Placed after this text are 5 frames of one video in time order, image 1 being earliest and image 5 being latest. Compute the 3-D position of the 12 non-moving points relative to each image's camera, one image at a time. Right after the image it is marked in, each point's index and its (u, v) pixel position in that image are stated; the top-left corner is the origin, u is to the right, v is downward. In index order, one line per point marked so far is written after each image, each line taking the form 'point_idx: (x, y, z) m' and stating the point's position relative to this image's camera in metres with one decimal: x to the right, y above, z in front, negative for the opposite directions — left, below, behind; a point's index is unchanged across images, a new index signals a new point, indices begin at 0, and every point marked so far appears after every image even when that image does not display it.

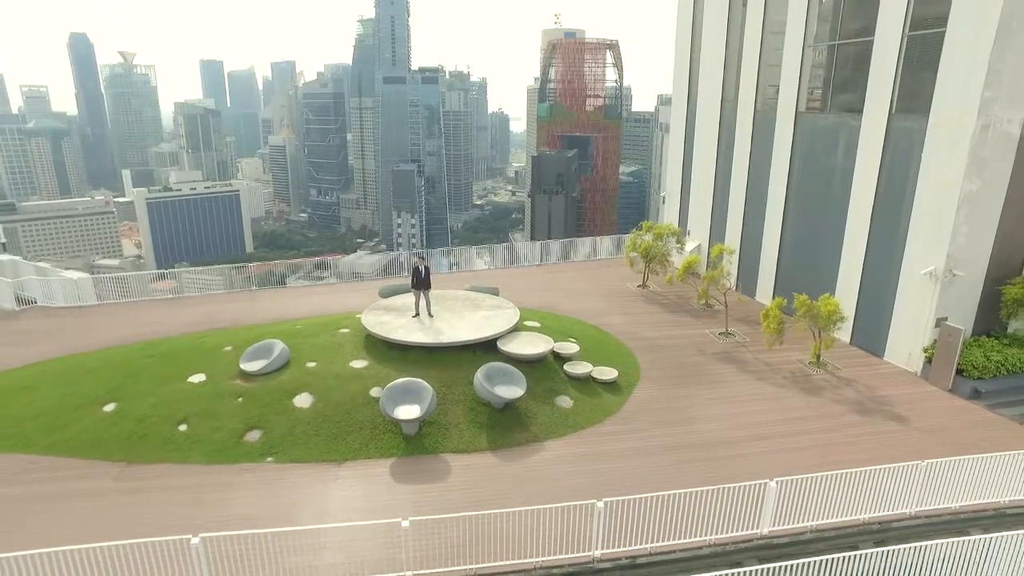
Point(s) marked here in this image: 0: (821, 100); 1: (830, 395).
0: (+8.4, +5.1, +15.1) m
1: (+6.8, -2.3, +12.1) m
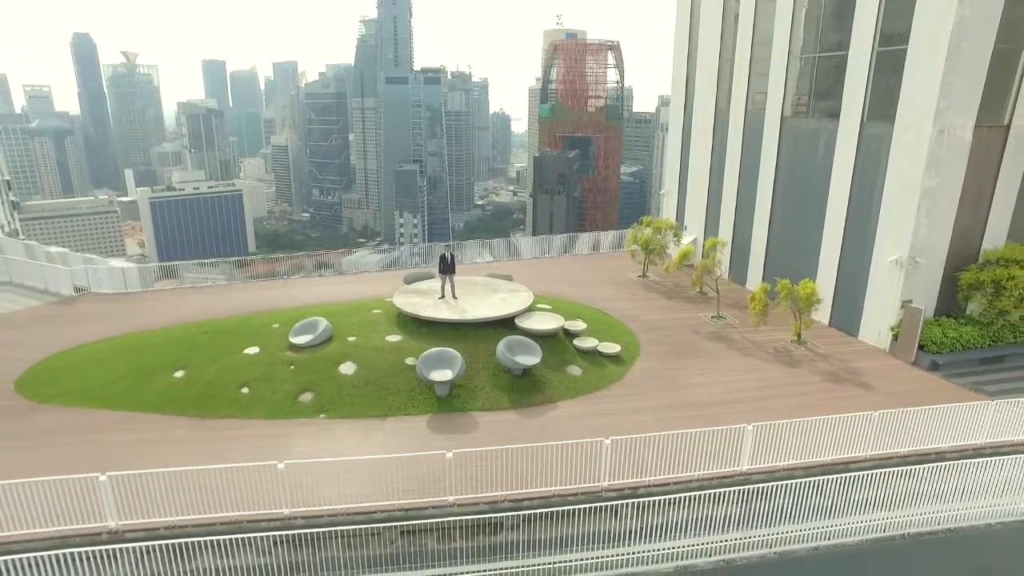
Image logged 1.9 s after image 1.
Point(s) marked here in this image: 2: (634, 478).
0: (+8.8, +5.5, +16.8) m
1: (+7.2, -1.9, +13.7) m
2: (+2.1, -3.2, +9.4) m
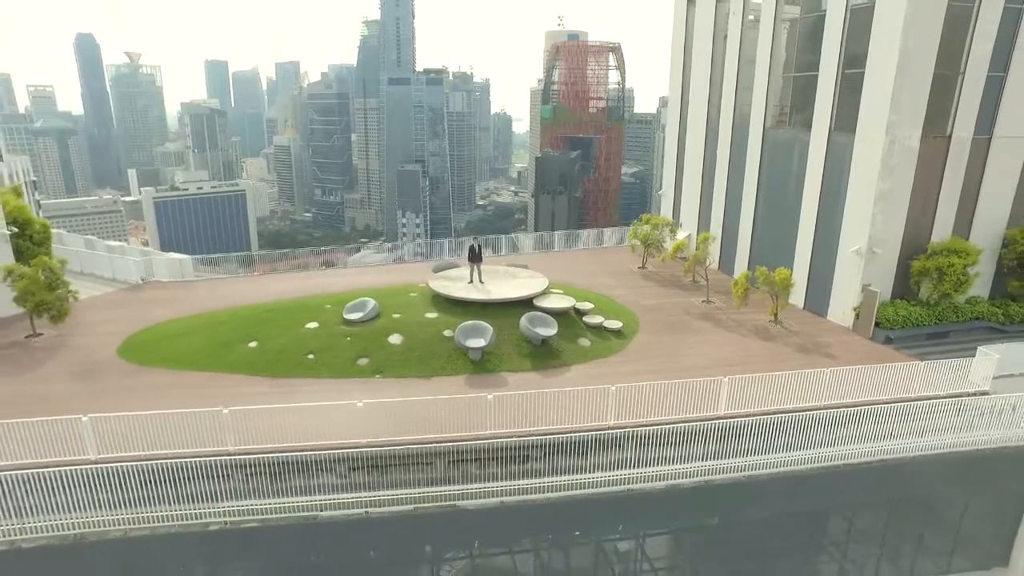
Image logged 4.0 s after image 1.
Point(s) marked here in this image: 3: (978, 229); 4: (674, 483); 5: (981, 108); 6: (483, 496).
0: (+9.3, +5.9, +19.2) m
1: (+7.8, -1.5, +16.2) m
2: (+2.6, -2.8, +11.9) m
3: (+14.2, +1.8, +17.0) m
4: (+3.4, -4.1, +11.7) m
5: (+13.3, +5.1, +15.9) m
6: (-0.6, -4.1, +11.1) m
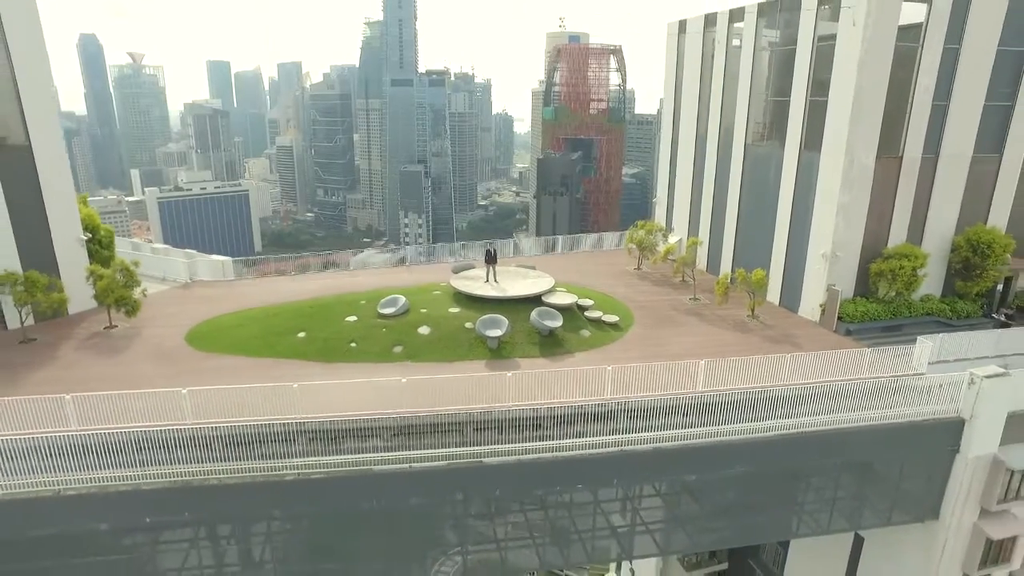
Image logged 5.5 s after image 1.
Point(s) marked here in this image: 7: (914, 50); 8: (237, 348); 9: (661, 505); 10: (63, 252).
0: (+9.7, +5.9, +21.8) m
1: (+8.1, -1.5, +18.7) m
2: (+3.0, -2.7, +14.4) m
3: (+14.6, +1.8, +19.5) m
4: (+3.8, -4.1, +14.2) m
5: (+13.7, +5.1, +18.4) m
6: (-0.2, -4.0, +13.6) m
7: (+12.5, +7.4, +17.4) m
8: (-8.5, -1.9, +17.3) m
9: (+3.9, -5.6, +14.5) m
10: (-15.5, +1.3, +19.3) m
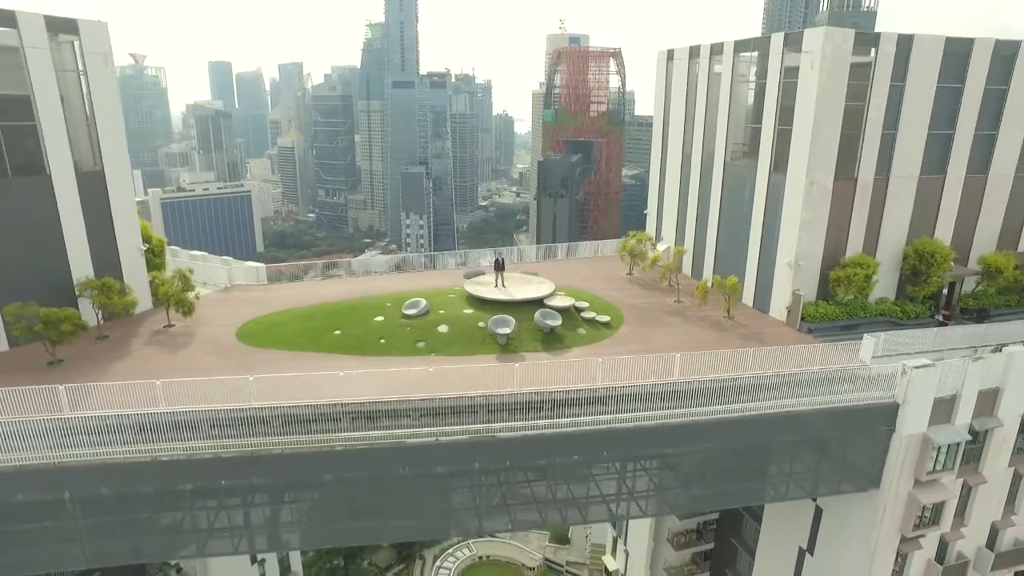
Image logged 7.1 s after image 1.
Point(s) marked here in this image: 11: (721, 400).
0: (+9.9, +5.8, +24.6) m
1: (+8.4, -1.6, +21.5) m
2: (+3.2, -2.9, +17.2) m
3: (+14.8, +1.7, +22.3) m
4: (+4.0, -4.2, +17.0) m
5: (+13.9, +5.0, +21.2) m
6: (0.0, -4.2, +16.4) m
7: (+12.7, +7.3, +20.2) m
8: (-8.3, -2.0, +20.1) m
9: (+4.1, -5.8, +17.3) m
10: (-15.3, +1.1, +22.1) m
11: (+6.4, -3.5, +17.2) m
